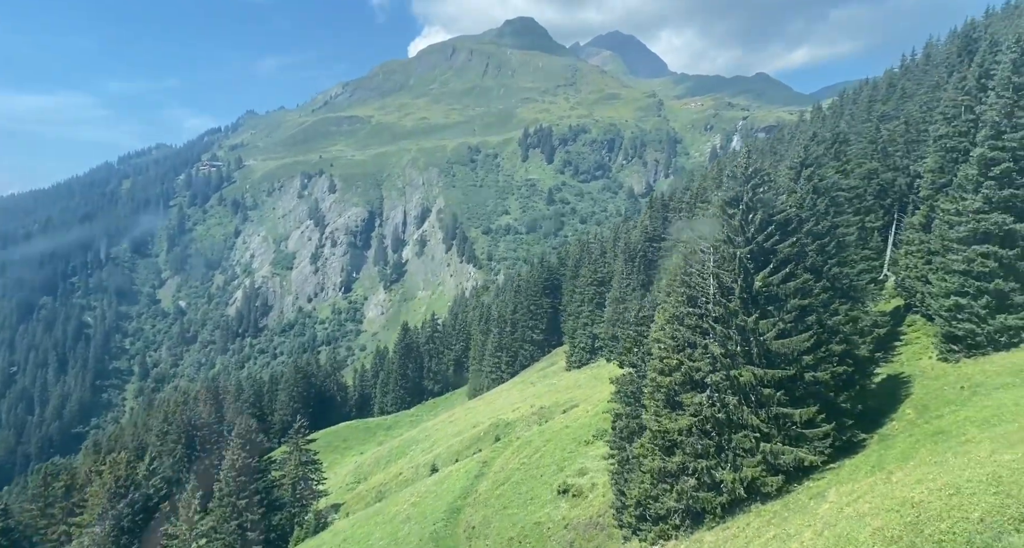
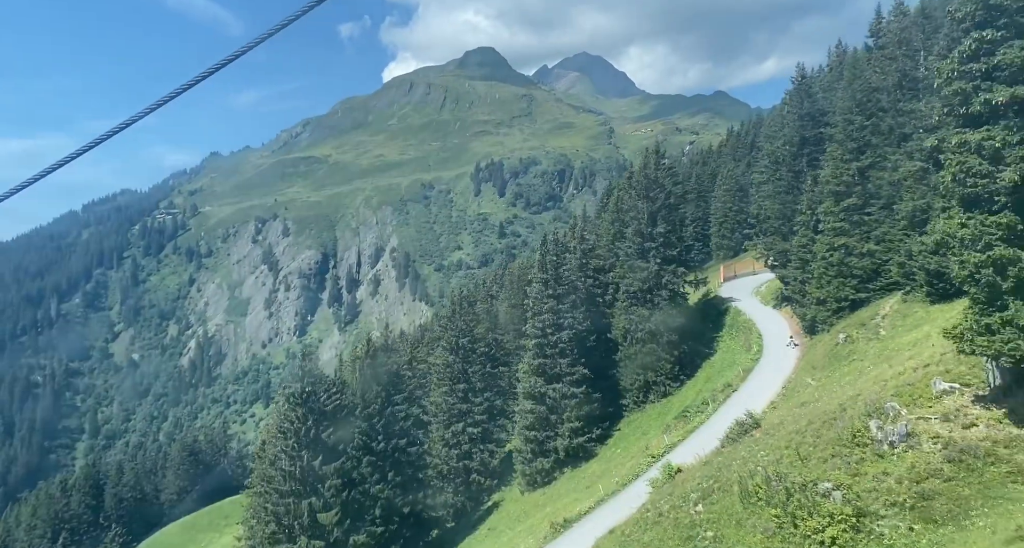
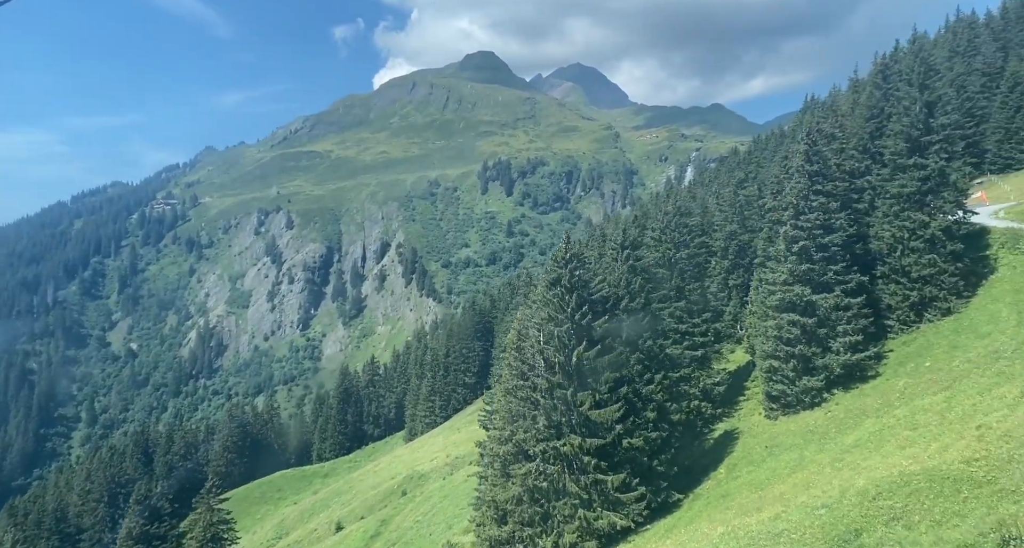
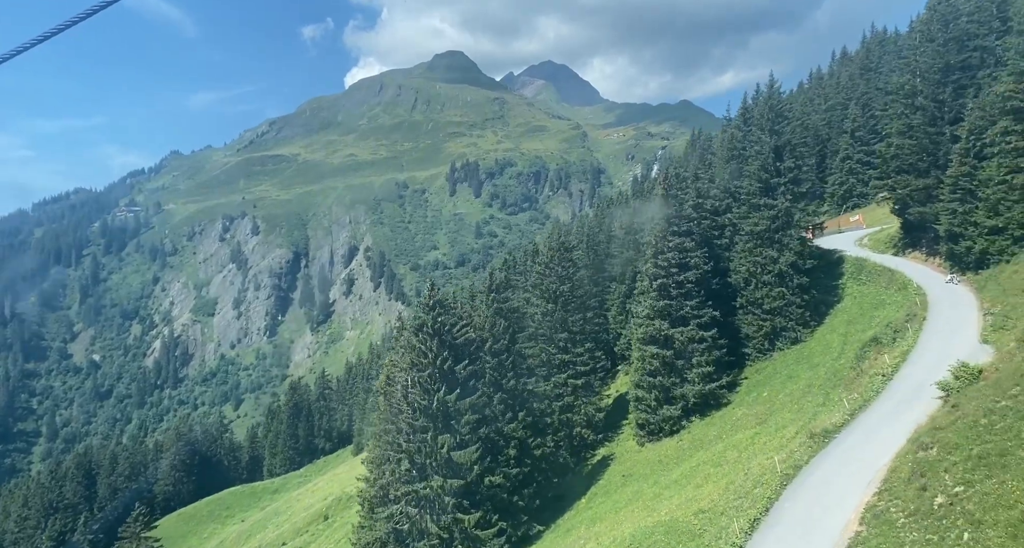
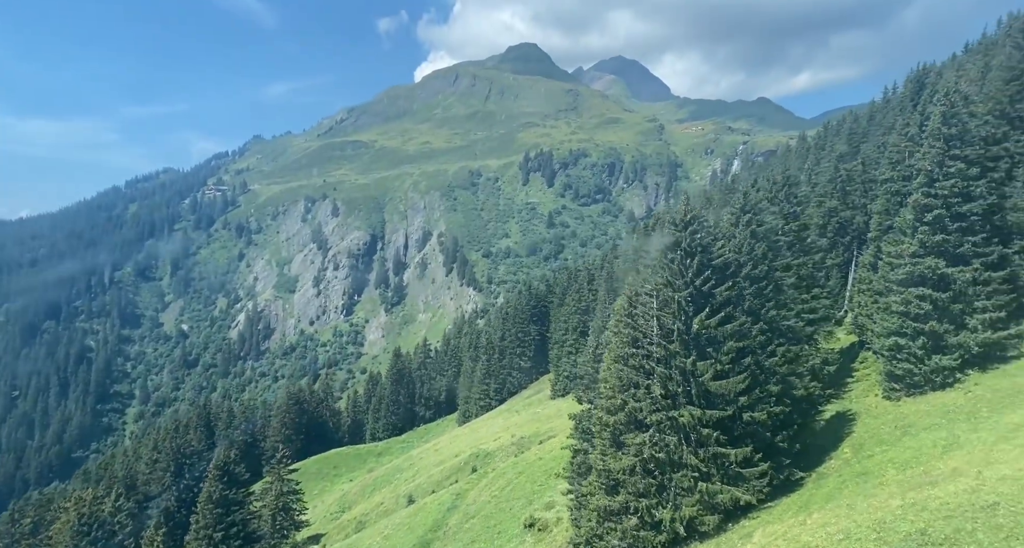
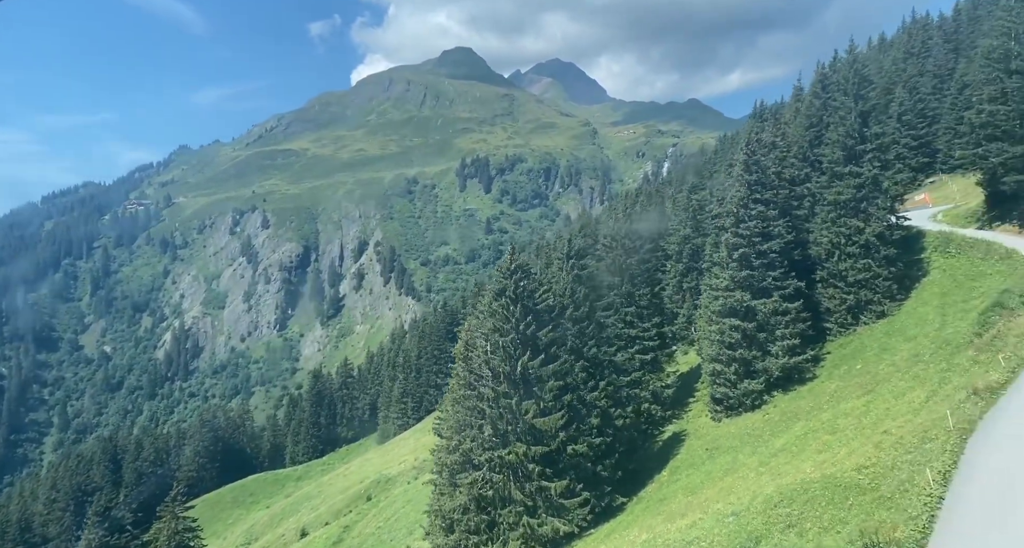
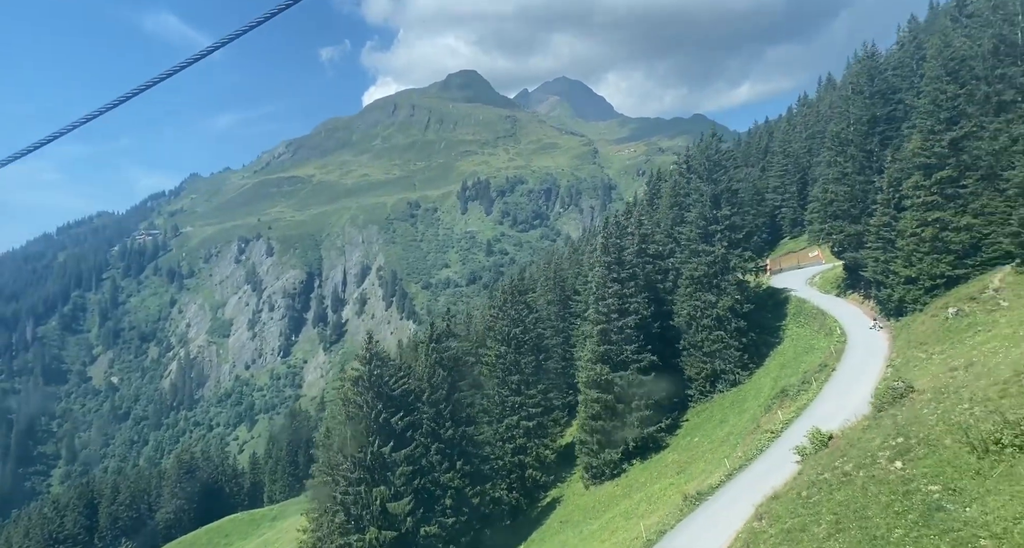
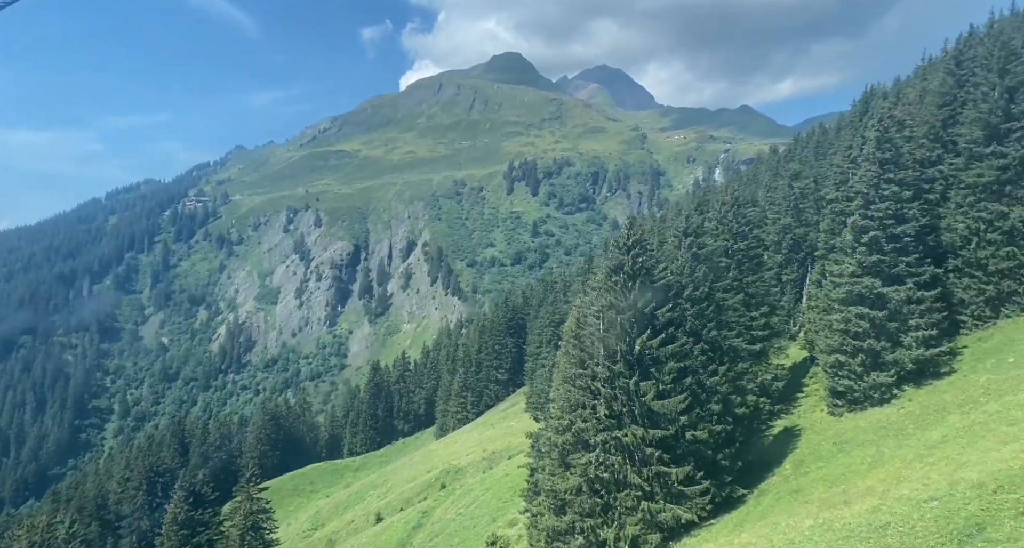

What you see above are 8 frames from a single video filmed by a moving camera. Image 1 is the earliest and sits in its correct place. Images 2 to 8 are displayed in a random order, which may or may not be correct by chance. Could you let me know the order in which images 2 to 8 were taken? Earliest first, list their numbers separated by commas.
5, 8, 3, 6, 4, 7, 2
